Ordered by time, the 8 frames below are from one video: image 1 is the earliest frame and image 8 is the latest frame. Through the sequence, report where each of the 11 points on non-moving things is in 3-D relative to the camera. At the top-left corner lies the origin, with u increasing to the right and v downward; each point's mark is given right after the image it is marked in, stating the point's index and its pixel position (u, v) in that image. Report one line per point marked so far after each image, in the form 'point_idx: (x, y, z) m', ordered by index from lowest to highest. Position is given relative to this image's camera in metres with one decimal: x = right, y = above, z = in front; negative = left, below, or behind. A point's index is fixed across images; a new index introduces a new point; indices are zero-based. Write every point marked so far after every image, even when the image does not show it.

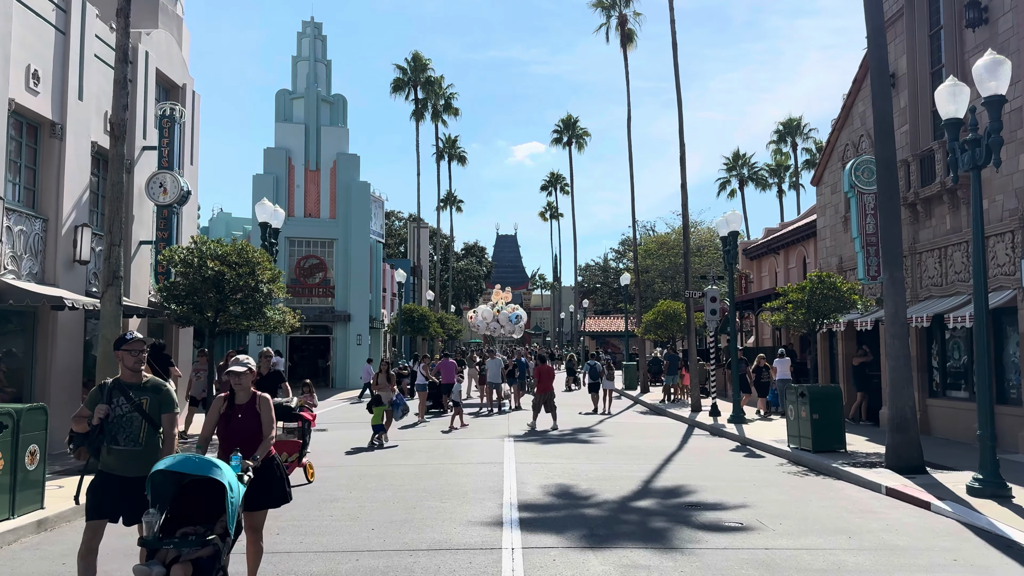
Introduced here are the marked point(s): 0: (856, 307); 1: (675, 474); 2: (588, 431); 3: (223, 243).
0: (+6.5, -0.3, +14.9) m
1: (+2.4, -2.7, +11.6) m
2: (+1.7, -3.2, +17.7) m
3: (-5.4, +0.8, +14.9) m
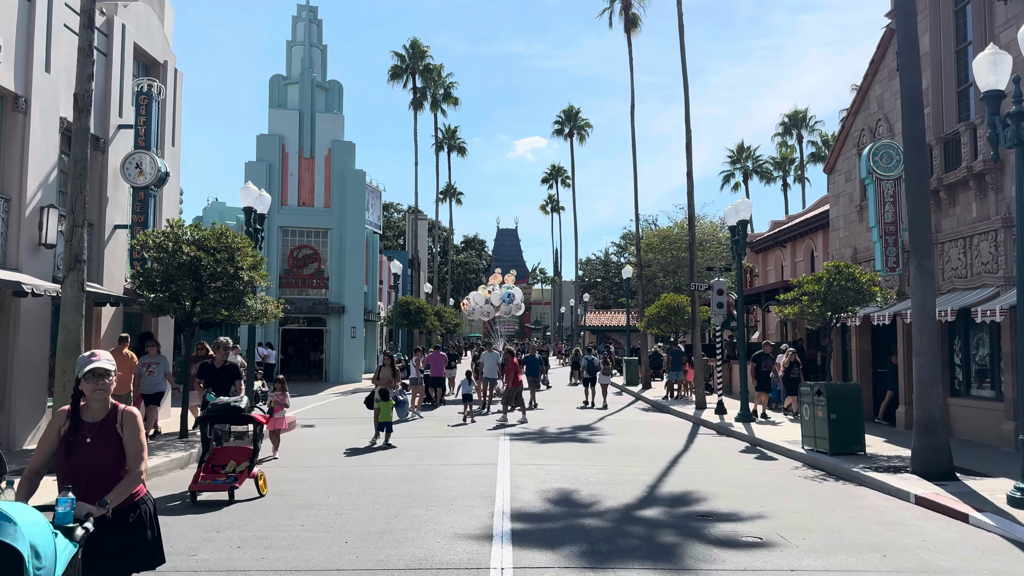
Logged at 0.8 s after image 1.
0: (+6.4, -0.2, +14.0) m
1: (+2.3, -2.6, +10.7) m
2: (+1.6, -3.0, +16.8) m
3: (-5.4, +1.1, +14.0) m
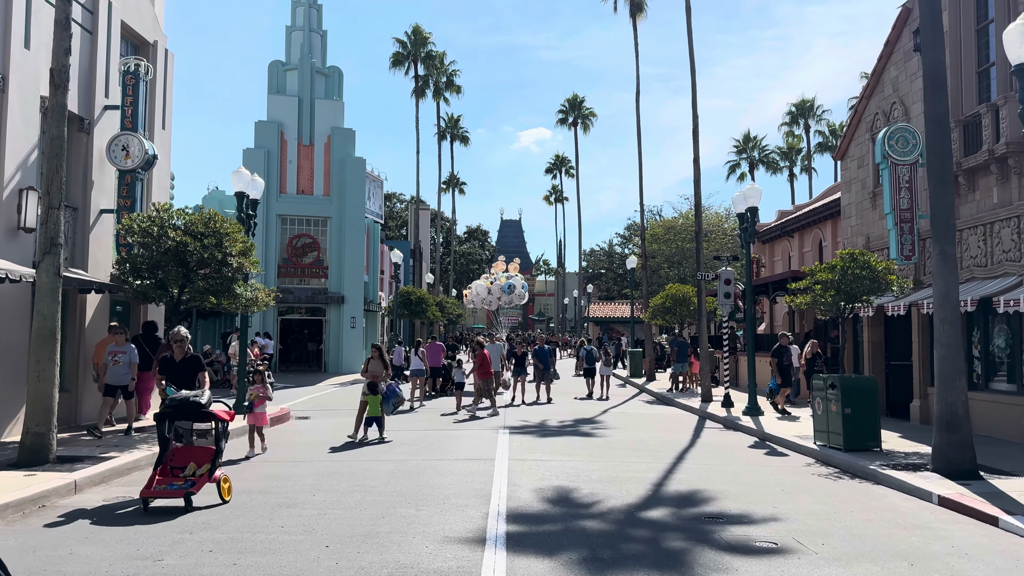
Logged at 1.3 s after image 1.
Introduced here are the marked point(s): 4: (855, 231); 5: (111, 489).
0: (+6.4, 0.0, +13.4) m
1: (+2.3, -2.4, +10.1) m
2: (+1.6, -2.7, +16.2) m
3: (-5.4, +1.3, +13.4) m
4: (+8.1, +1.3, +18.8) m
5: (-4.7, -2.4, +9.4) m
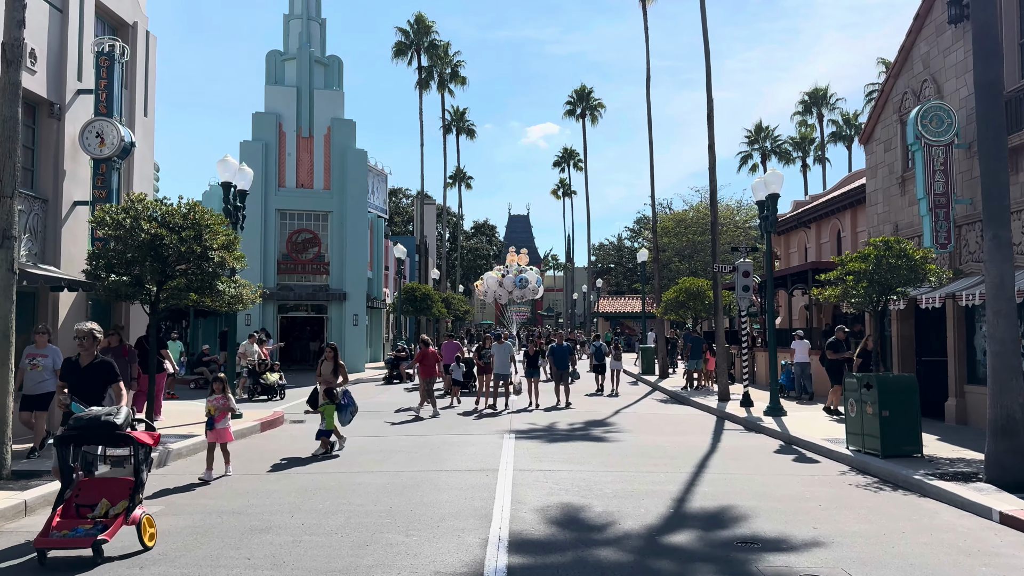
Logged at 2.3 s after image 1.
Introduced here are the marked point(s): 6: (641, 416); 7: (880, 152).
0: (+6.5, +0.1, +12.3) m
1: (+2.3, -2.3, +9.1) m
2: (+1.7, -2.6, +15.2) m
3: (-5.4, +1.3, +12.4) m
4: (+8.2, +1.5, +17.7) m
5: (-4.7, -2.3, +8.4) m
6: (+2.8, -2.8, +17.2) m
7: (+8.2, +3.1, +17.9) m
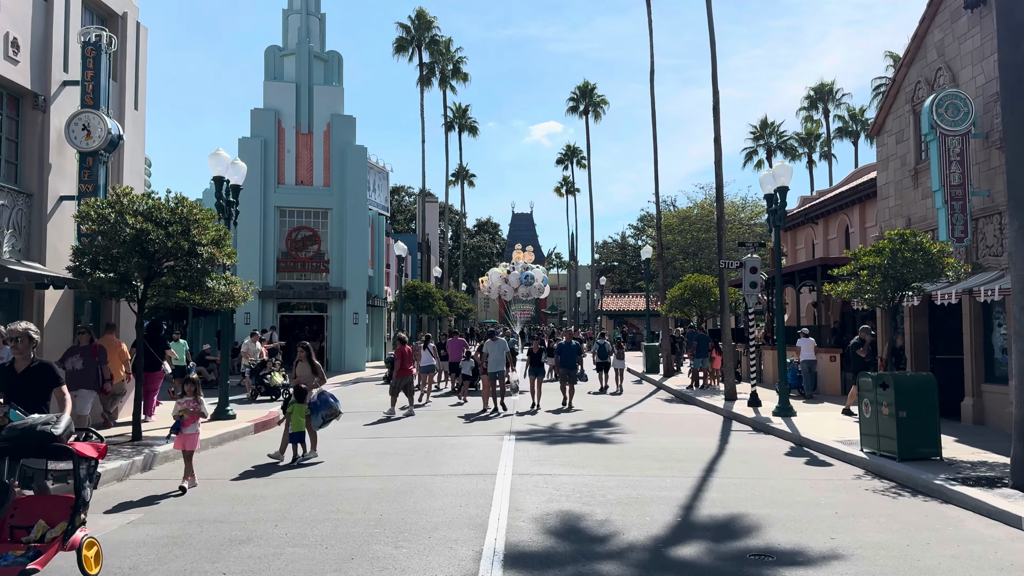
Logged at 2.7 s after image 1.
0: (+6.5, +0.2, +11.8) m
1: (+2.3, -2.3, +8.6) m
2: (+1.7, -2.5, +14.7) m
3: (-5.4, +1.4, +12.0) m
4: (+8.2, +1.6, +17.2) m
5: (-4.7, -2.3, +8.0) m
6: (+2.8, -2.7, +16.8) m
7: (+8.3, +3.1, +17.4) m
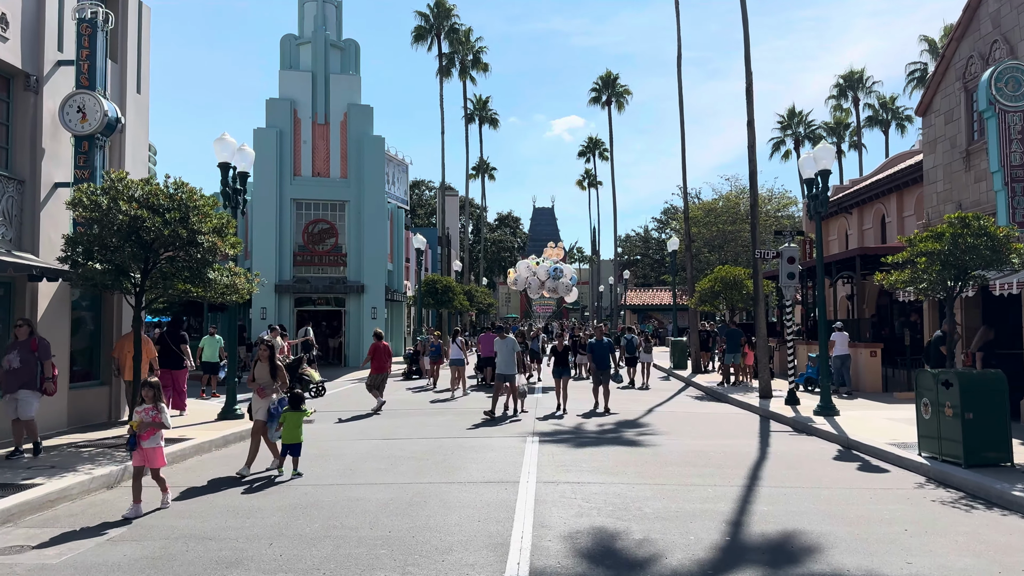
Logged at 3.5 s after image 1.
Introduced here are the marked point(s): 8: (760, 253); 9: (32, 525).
0: (+6.8, +0.4, +10.8) m
1: (+2.5, -2.1, +7.7) m
2: (+2.1, -2.4, +13.8) m
3: (-5.1, +1.5, +11.2) m
4: (+8.7, +1.8, +16.0) m
5: (-4.5, -2.2, +7.2) m
6: (+3.3, -2.5, +15.8) m
7: (+8.7, +3.3, +16.2) m
8: (+5.9, +0.8, +19.0) m
9: (-4.5, -2.2, +7.5) m
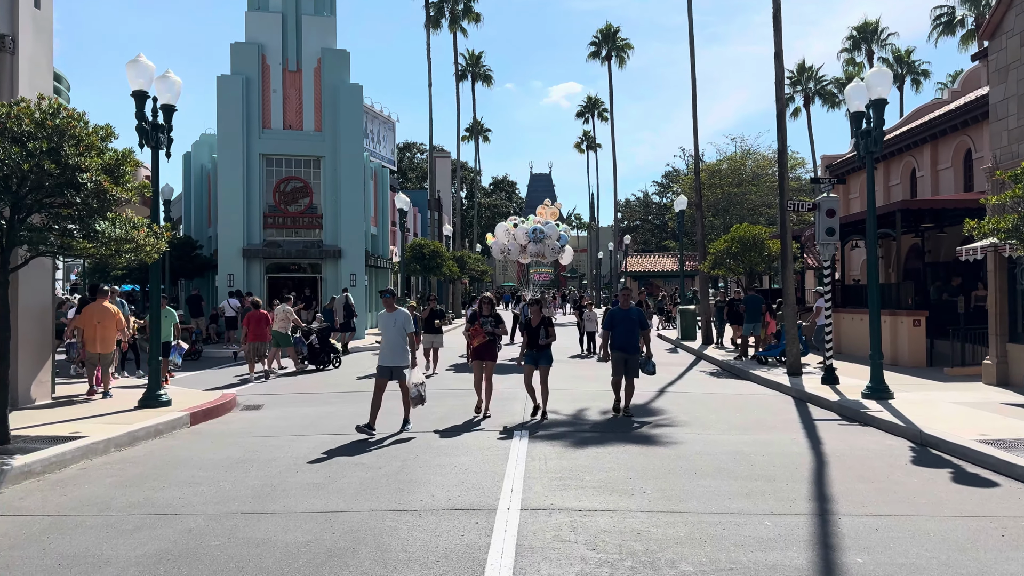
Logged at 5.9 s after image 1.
0: (+6.6, +0.9, +8.1) m
1: (+2.3, -1.8, +5.1) m
2: (+1.9, -1.8, +11.3) m
3: (-5.3, +2.0, +8.5) m
4: (+8.4, +2.5, +13.3) m
5: (-4.7, -1.9, +4.6) m
6: (+3.0, -1.8, +13.3) m
7: (+8.5, +4.1, +13.4) m
8: (+5.7, +1.6, +16.3) m
9: (-4.7, -1.9, +4.9) m
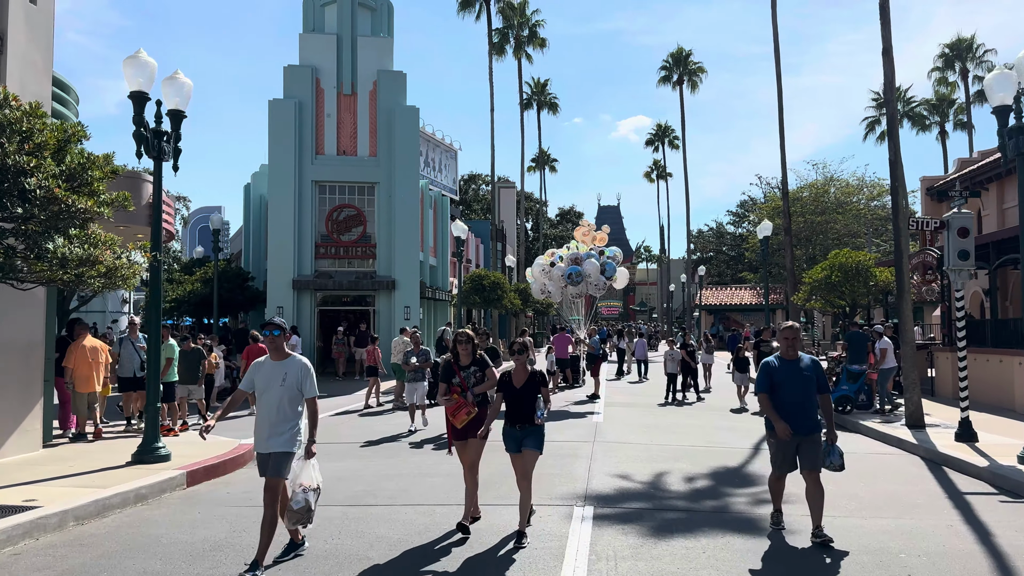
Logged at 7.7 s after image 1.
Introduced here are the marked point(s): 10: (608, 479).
0: (+7.0, +0.6, +5.5) m
1: (+2.5, -1.9, +2.8) m
2: (+2.6, -2.2, +8.9) m
3: (-4.8, +1.7, +6.9) m
4: (+9.3, +2.1, +10.6) m
5: (-4.5, -2.0, +2.9) m
6: (+3.9, -2.3, +10.8) m
7: (+9.3, +3.6, +10.8) m
8: (+6.8, +1.0, +13.8) m
9: (-4.5, -2.0, +3.1) m
10: (+1.1, -2.1, +9.0) m
